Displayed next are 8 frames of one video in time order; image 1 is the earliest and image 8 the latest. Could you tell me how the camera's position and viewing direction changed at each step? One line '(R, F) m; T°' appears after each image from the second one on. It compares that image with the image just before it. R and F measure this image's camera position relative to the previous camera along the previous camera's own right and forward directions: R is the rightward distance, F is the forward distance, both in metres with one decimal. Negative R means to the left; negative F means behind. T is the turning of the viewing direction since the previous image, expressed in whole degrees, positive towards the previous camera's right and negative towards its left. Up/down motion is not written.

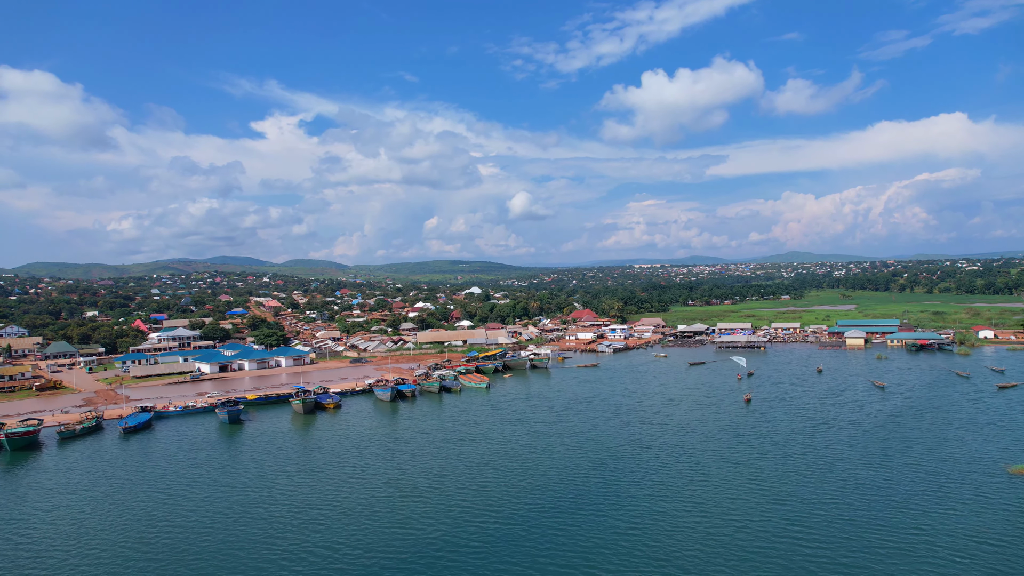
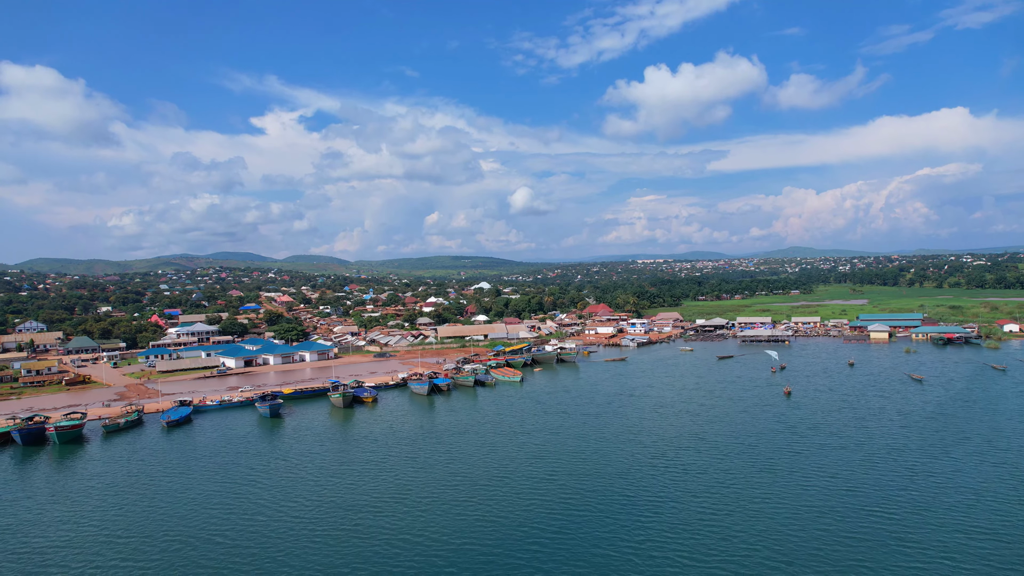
(-1.6, -0.1) m; 0°
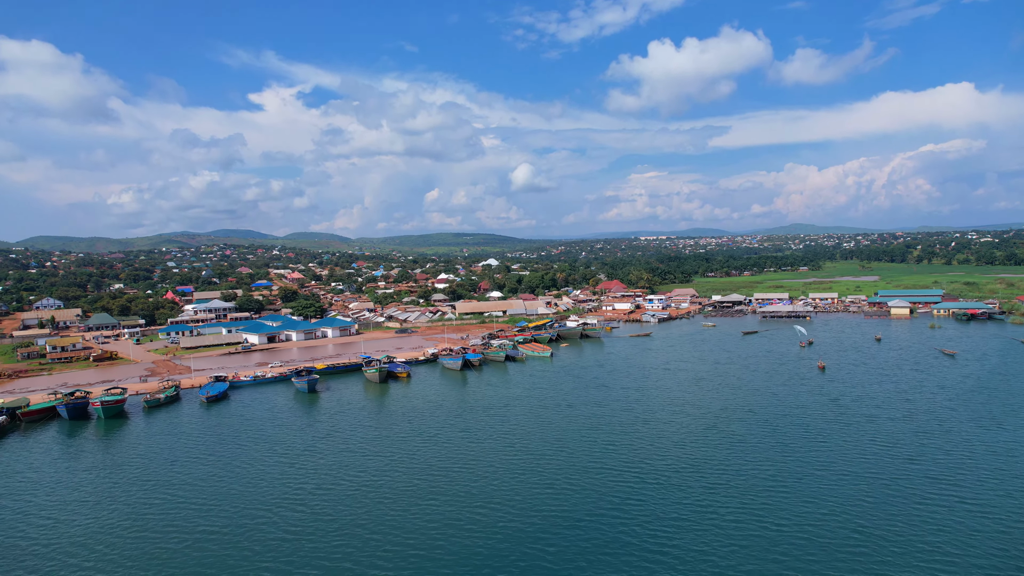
(-1.5, -0.1) m; 0°
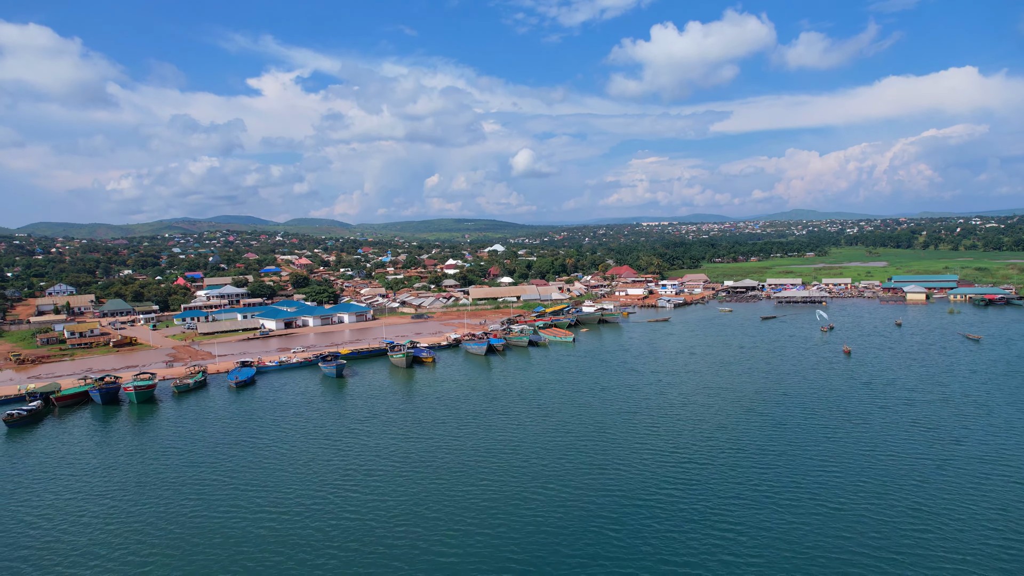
(-1.1, -0.1) m; 0°
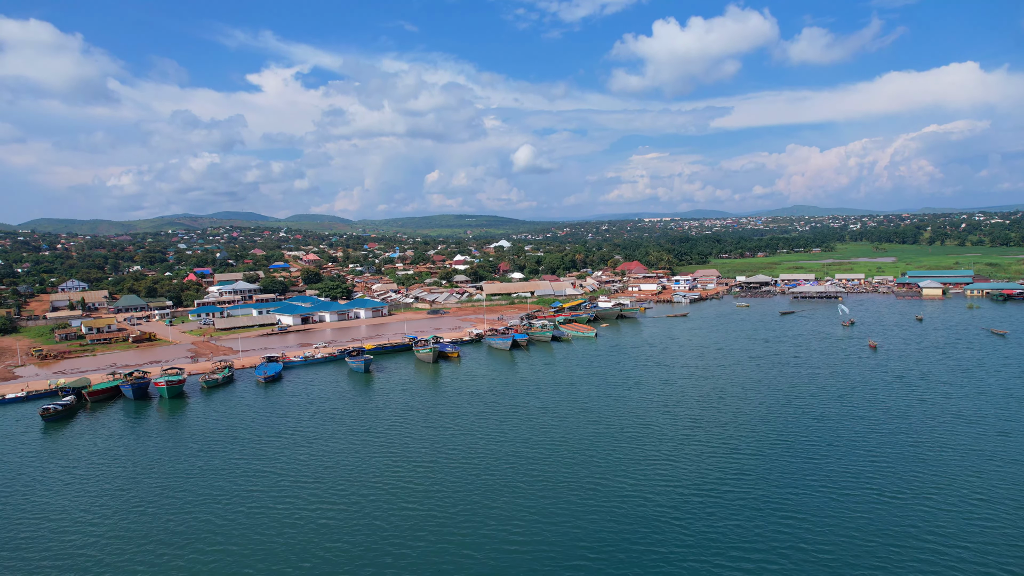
(-1.1, -0.1) m; 0°
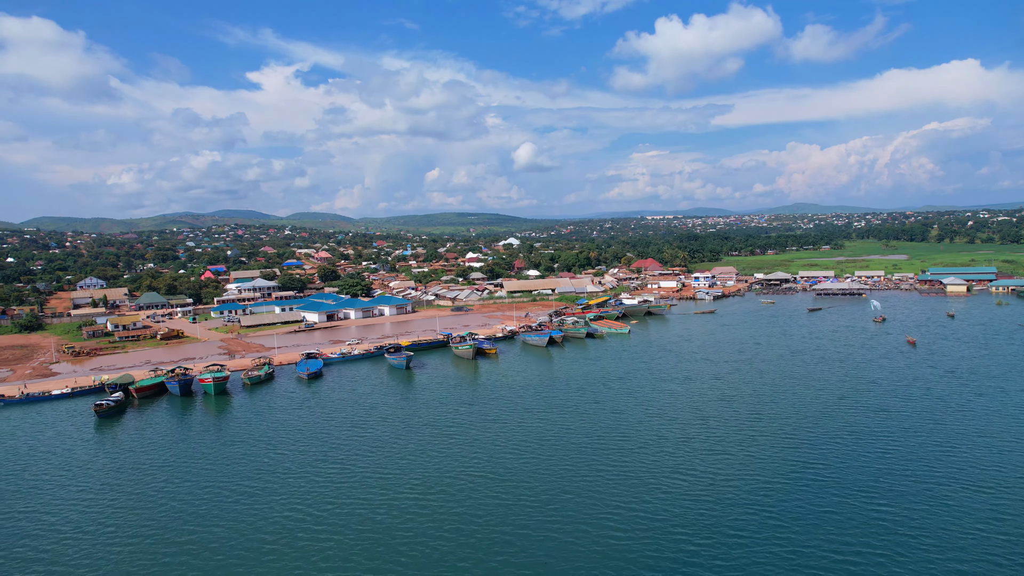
(-1.7, -0.1) m; 0°
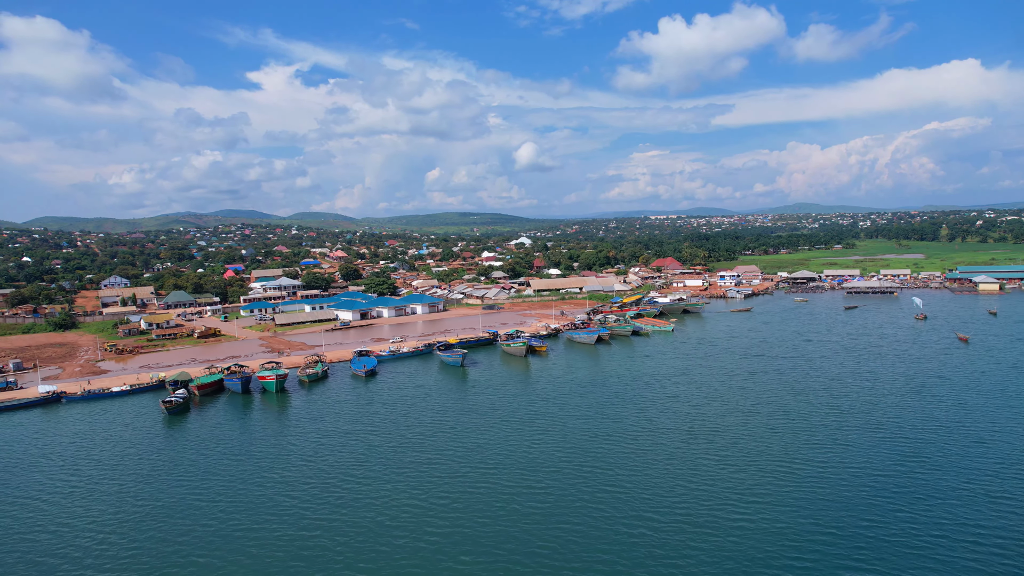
(-2.2, -0.1) m; 0°
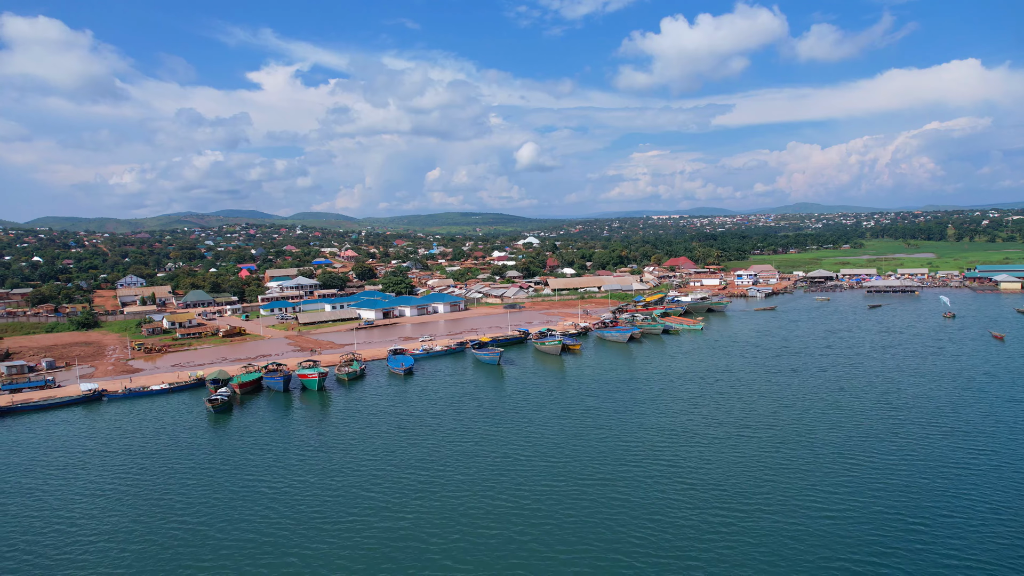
(-1.5, -0.1) m; 0°
